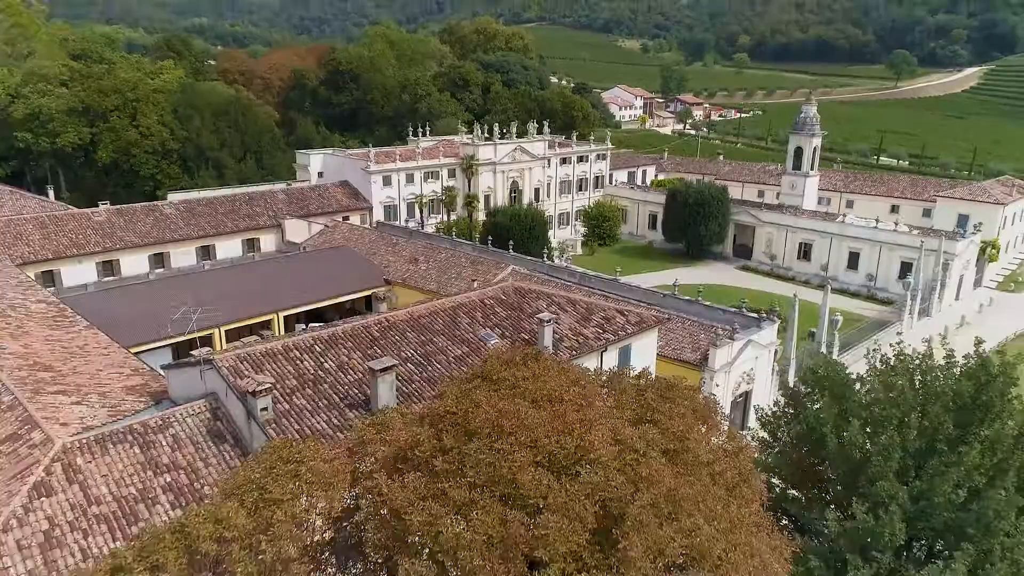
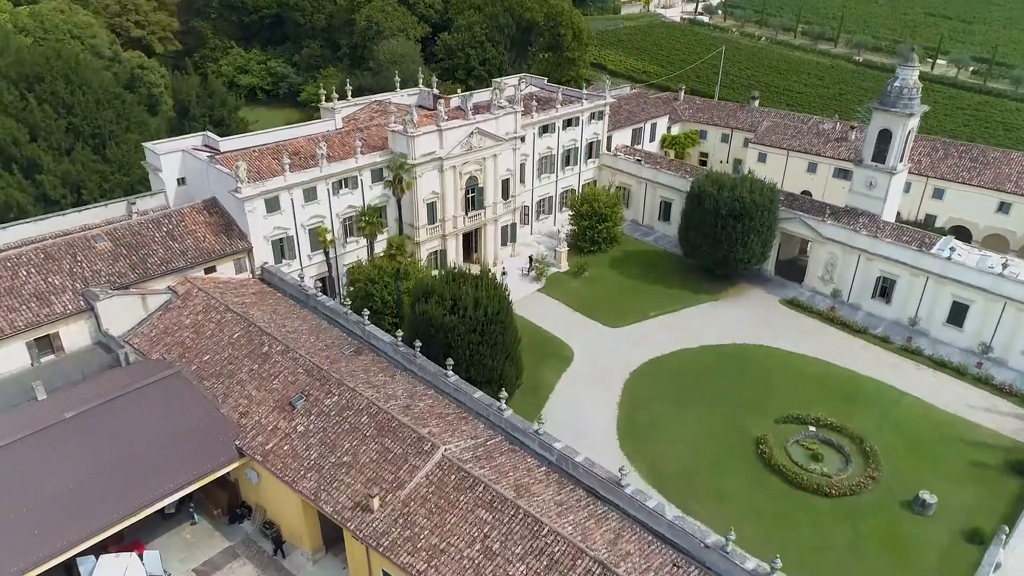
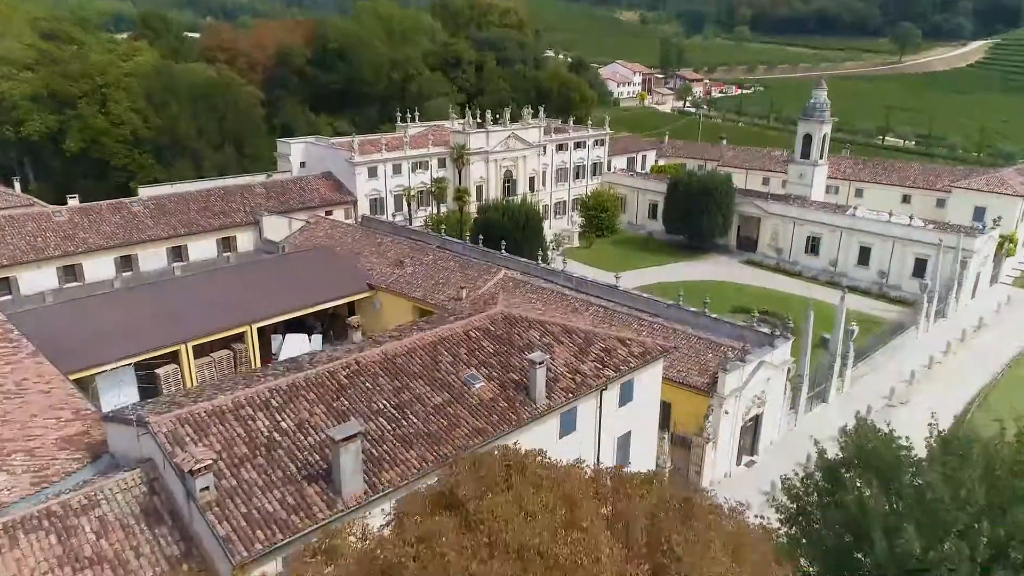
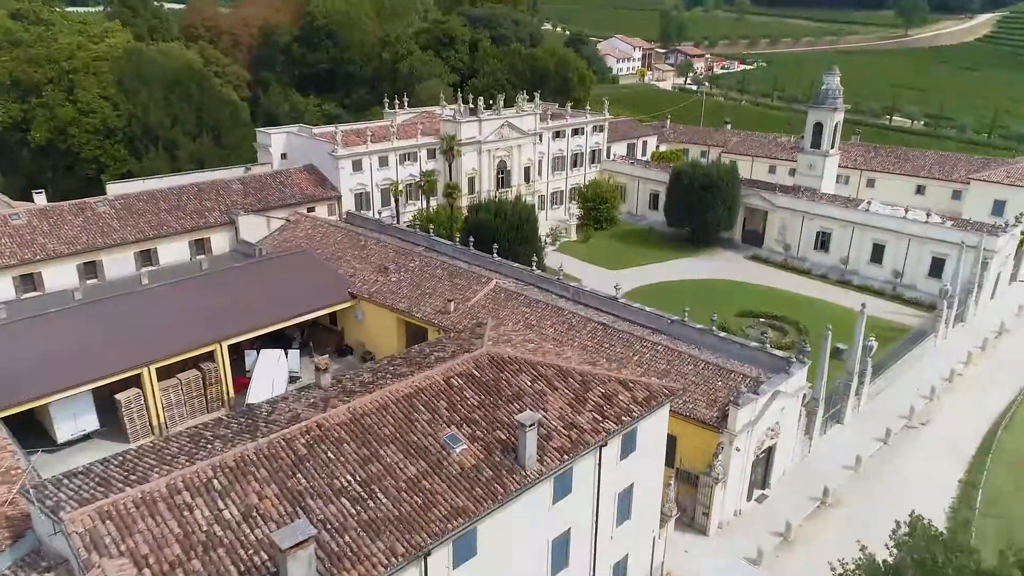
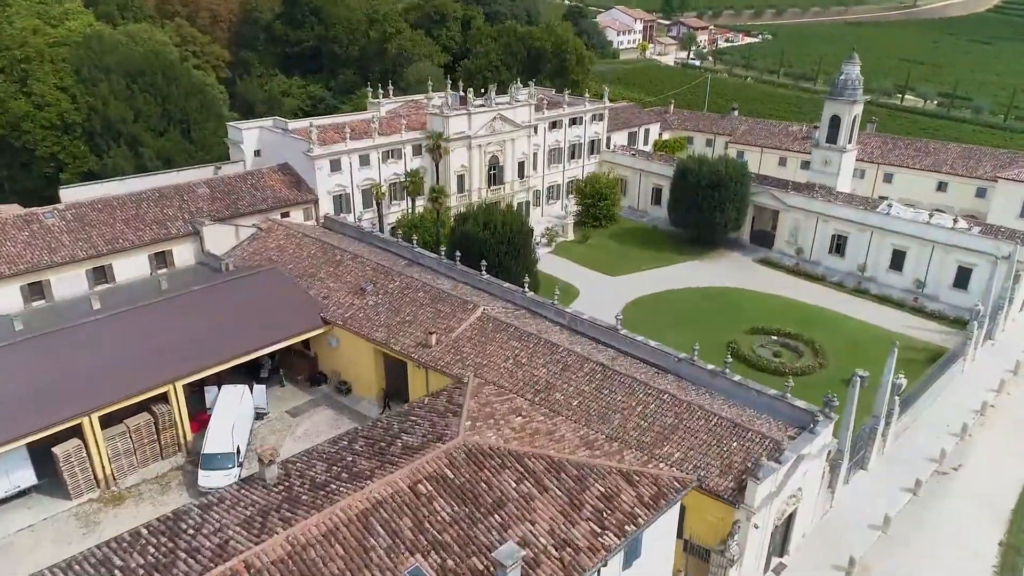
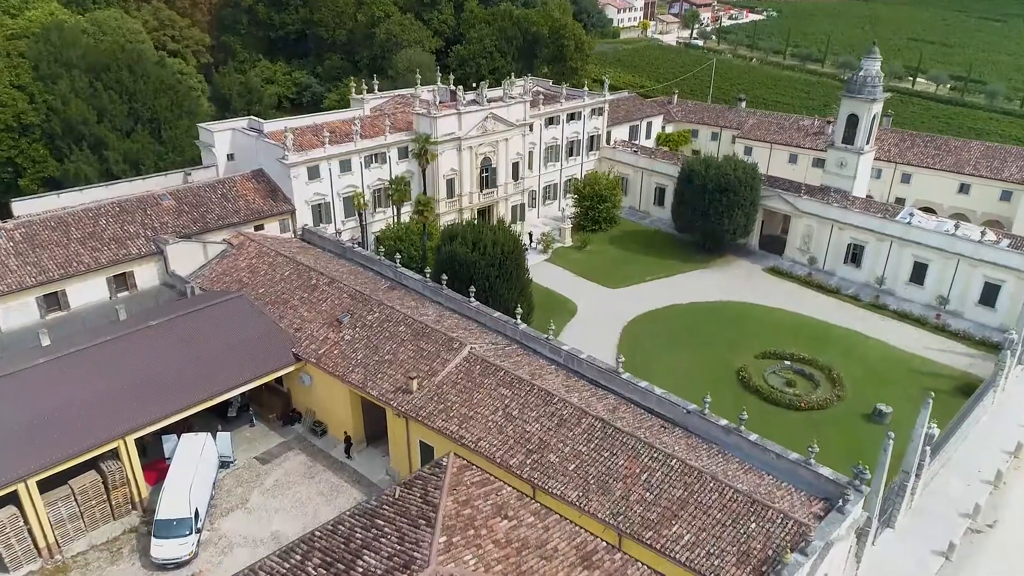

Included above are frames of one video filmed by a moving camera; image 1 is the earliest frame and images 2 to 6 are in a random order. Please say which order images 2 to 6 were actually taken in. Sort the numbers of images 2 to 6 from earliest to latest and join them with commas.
3, 4, 5, 6, 2
